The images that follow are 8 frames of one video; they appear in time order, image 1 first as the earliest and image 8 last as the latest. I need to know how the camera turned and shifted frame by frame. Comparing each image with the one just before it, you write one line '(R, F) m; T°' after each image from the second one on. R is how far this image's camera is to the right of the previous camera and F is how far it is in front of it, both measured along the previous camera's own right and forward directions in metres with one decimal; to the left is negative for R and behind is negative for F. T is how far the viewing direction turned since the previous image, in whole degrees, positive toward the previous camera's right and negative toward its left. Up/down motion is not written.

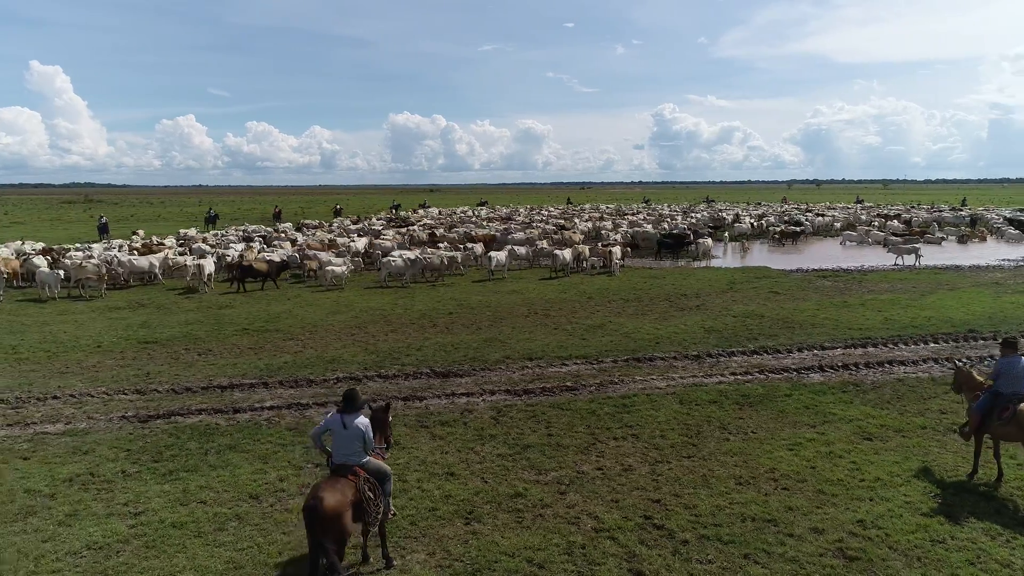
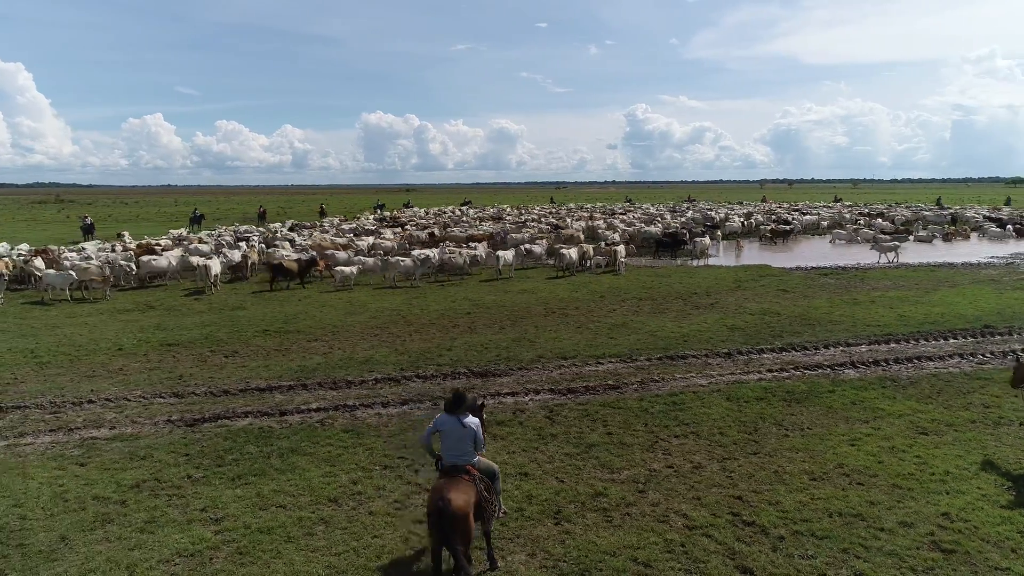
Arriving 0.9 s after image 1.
(-1.1, +0.1) m; +2°
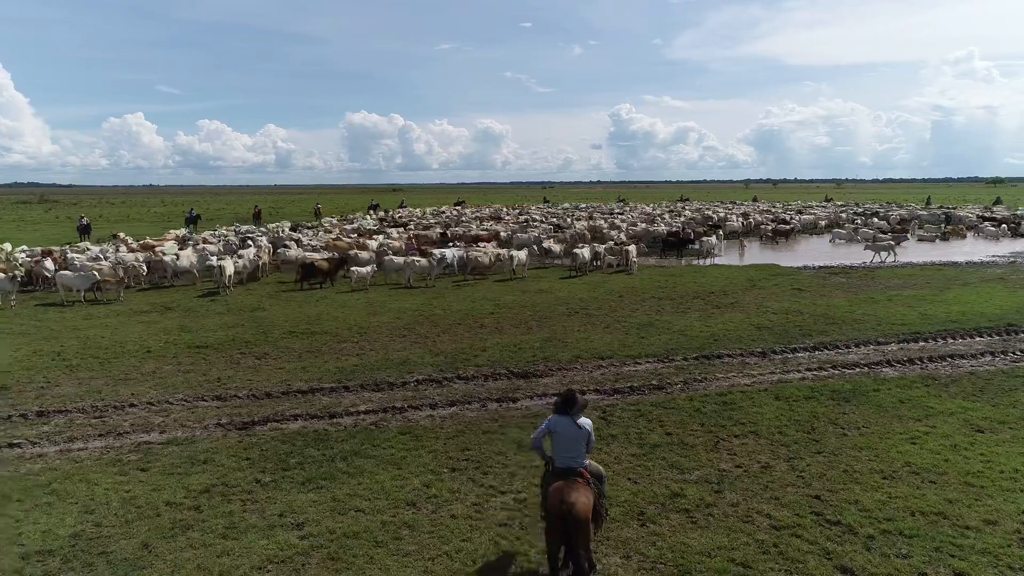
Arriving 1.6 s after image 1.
(-1.0, +0.1) m; +1°
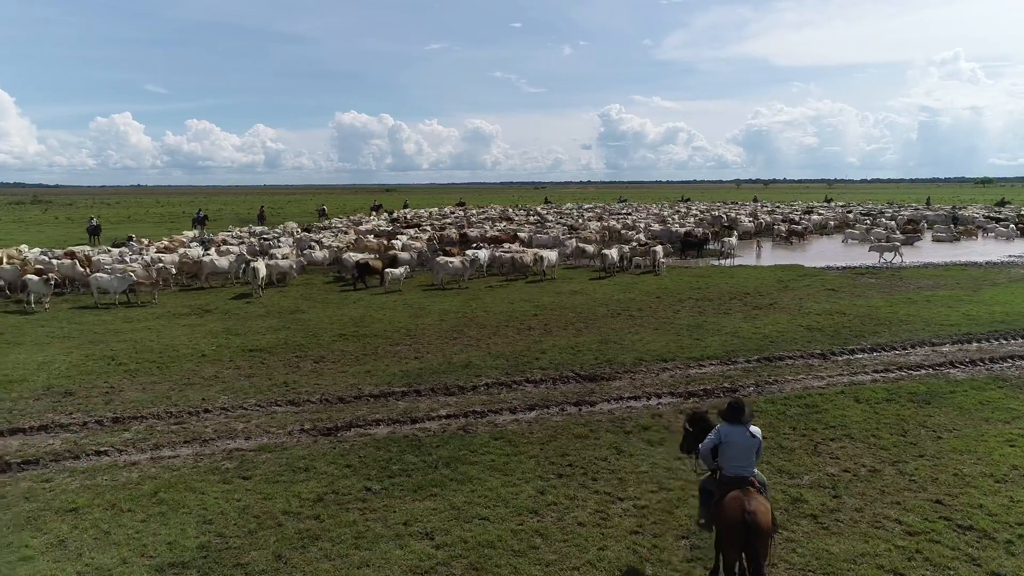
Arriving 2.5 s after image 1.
(-1.4, +0.1) m; +1°
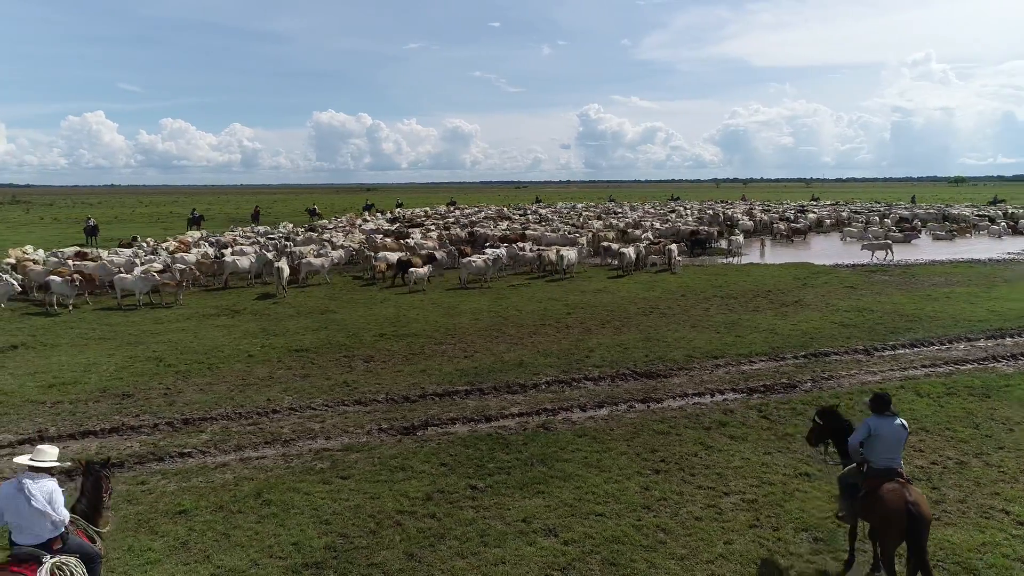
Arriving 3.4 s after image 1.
(-1.4, 0.0) m; +2°
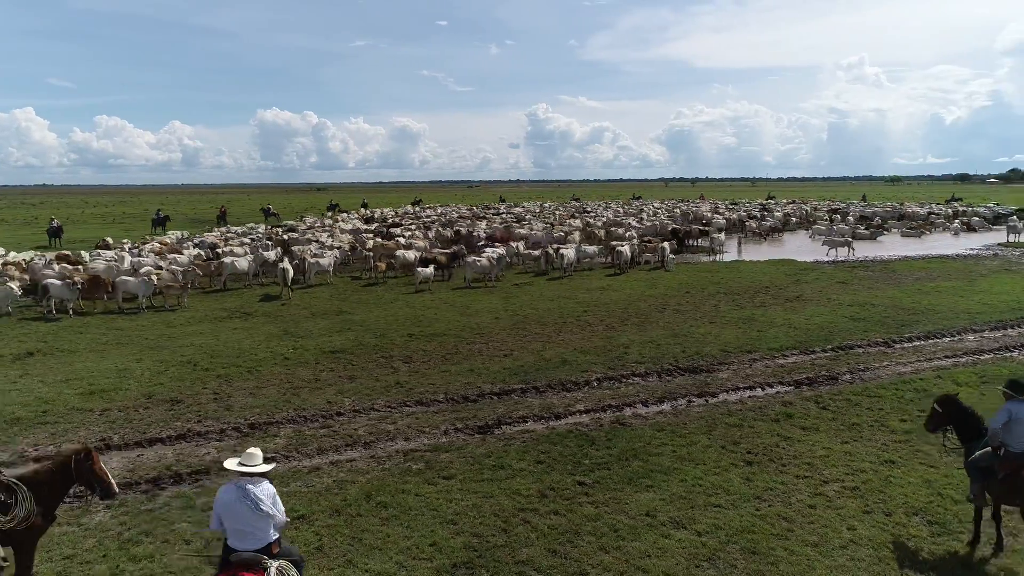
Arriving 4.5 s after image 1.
(-1.7, 0.0) m; +4°
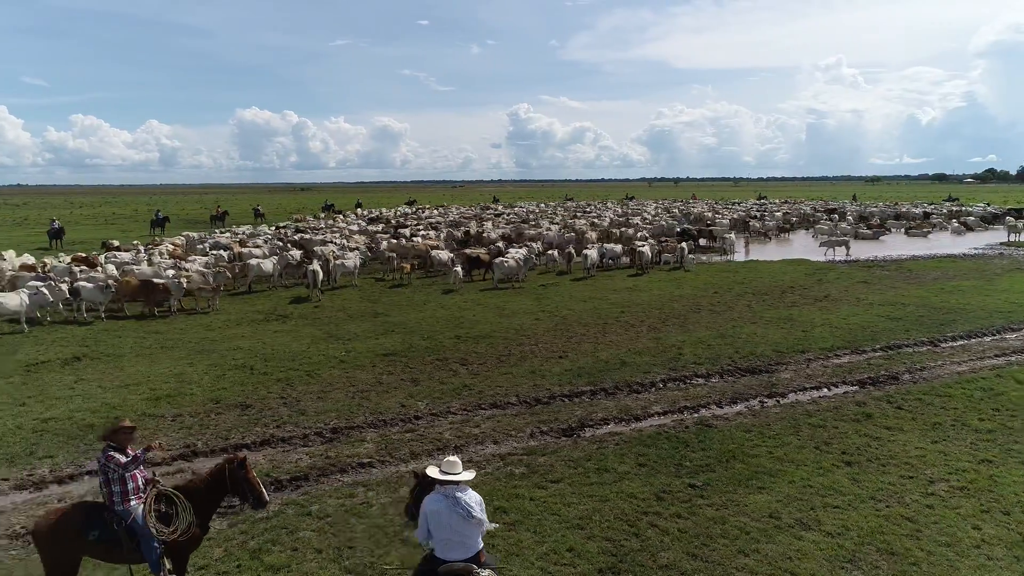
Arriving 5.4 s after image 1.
(-1.4, +0.1) m; +1°
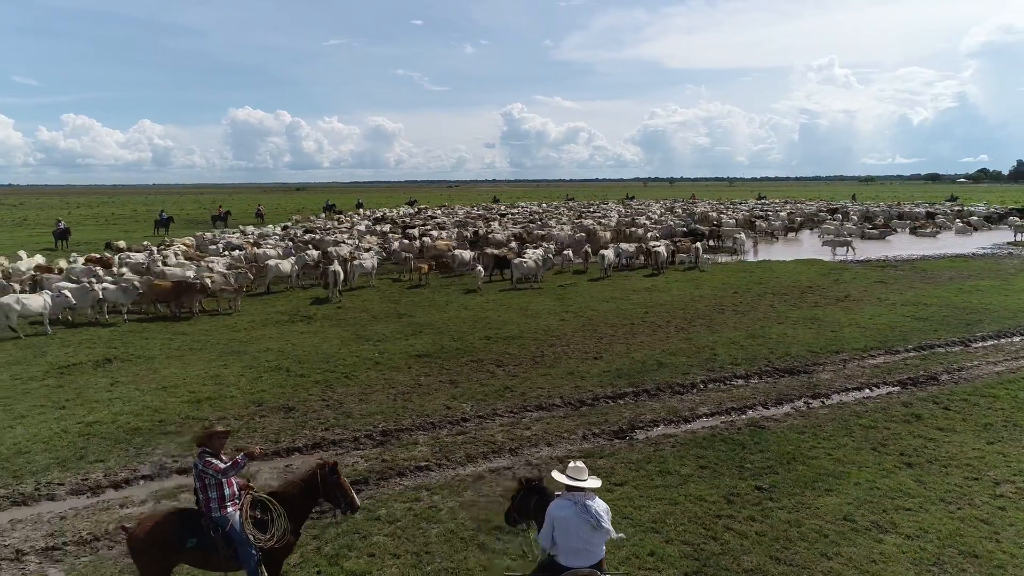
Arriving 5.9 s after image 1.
(-0.8, +0.1) m; 0°
